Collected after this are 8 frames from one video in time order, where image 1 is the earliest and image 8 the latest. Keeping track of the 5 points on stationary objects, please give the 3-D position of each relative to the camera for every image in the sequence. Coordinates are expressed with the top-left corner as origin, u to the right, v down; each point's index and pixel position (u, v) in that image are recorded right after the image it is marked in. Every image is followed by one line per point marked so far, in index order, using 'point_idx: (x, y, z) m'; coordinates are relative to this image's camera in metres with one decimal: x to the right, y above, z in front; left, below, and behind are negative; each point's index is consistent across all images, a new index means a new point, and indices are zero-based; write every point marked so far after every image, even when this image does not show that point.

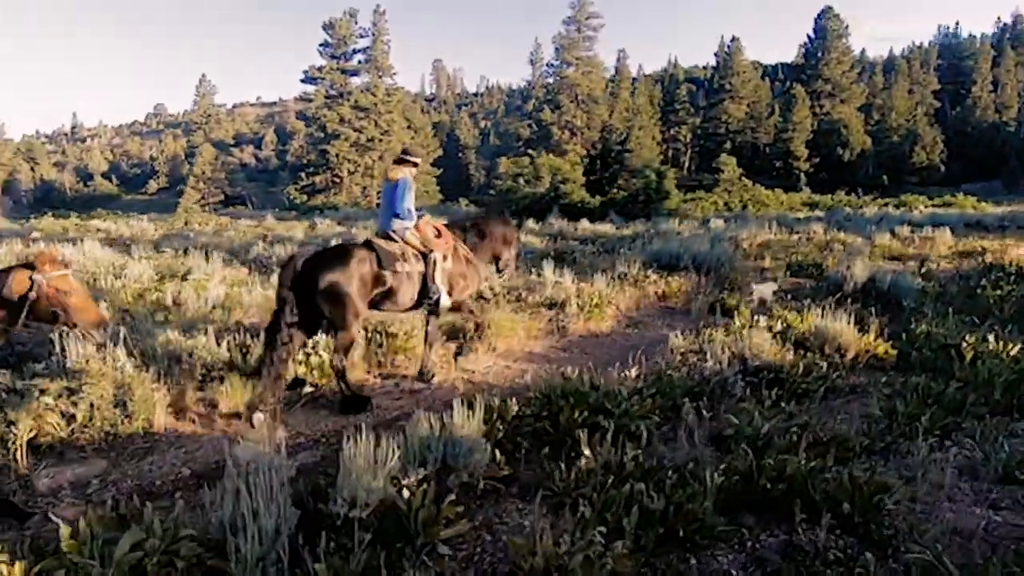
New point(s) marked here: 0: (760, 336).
0: (+3.9, -0.7, +8.6) m
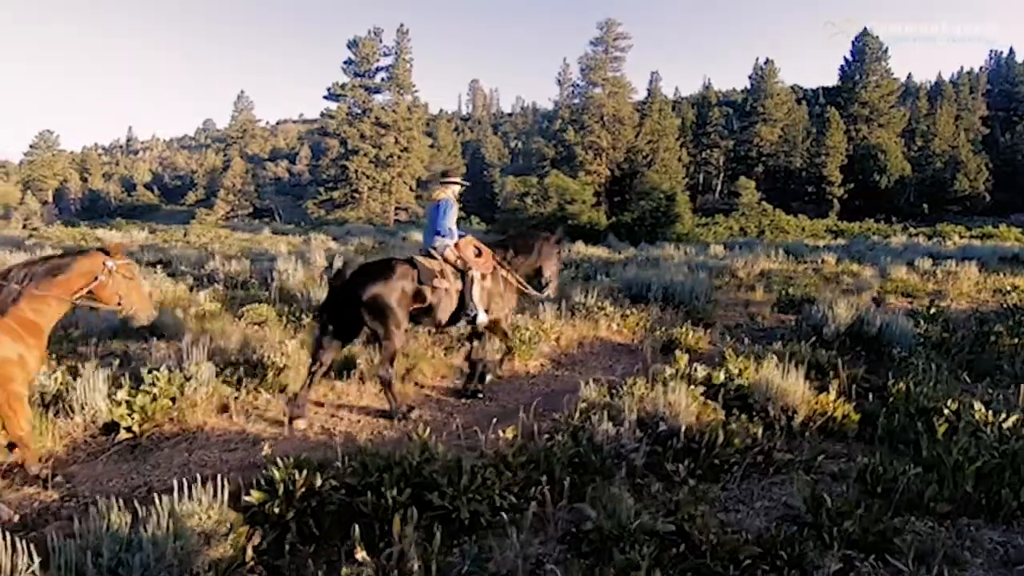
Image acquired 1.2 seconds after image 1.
0: (+2.3, -1.3, +7.1) m
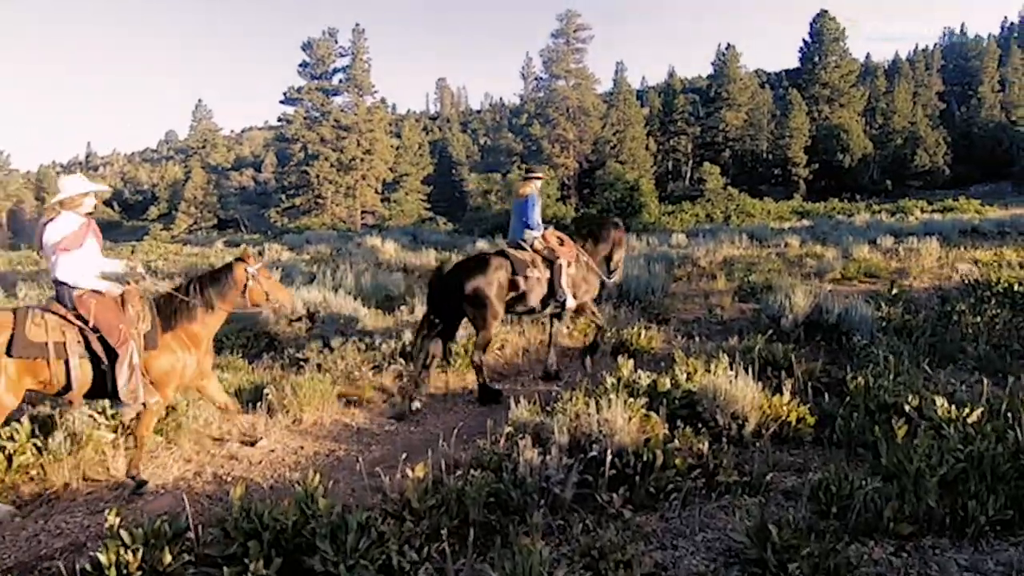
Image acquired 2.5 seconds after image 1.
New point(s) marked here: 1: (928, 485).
0: (+1.4, -1.3, +6.4) m
1: (+3.7, -1.7, +4.8) m
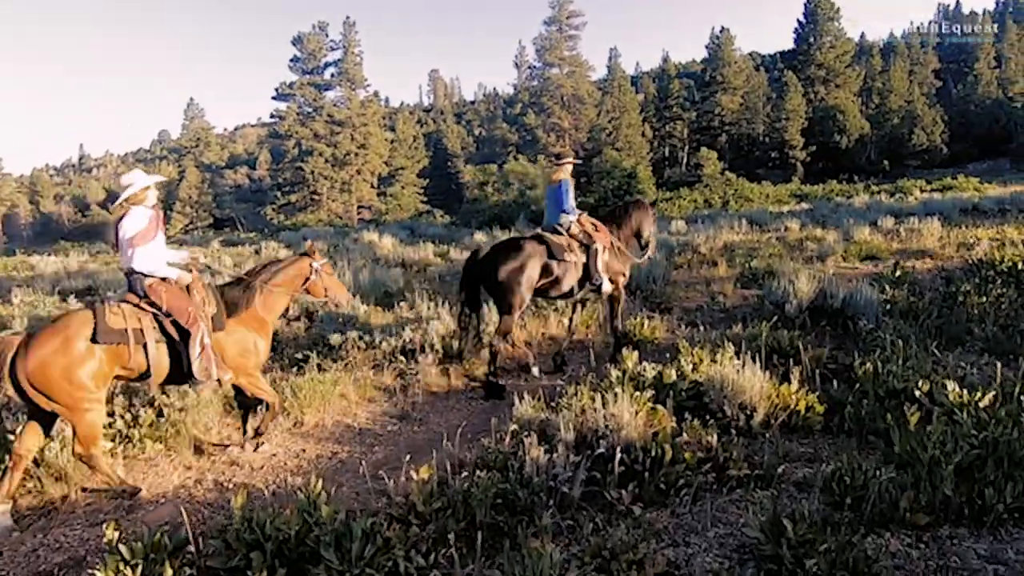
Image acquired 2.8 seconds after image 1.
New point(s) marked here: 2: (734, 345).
0: (+1.4, -1.2, +6.3) m
1: (+3.7, -1.6, +4.7) m
2: (+3.3, -0.9, +8.2) m
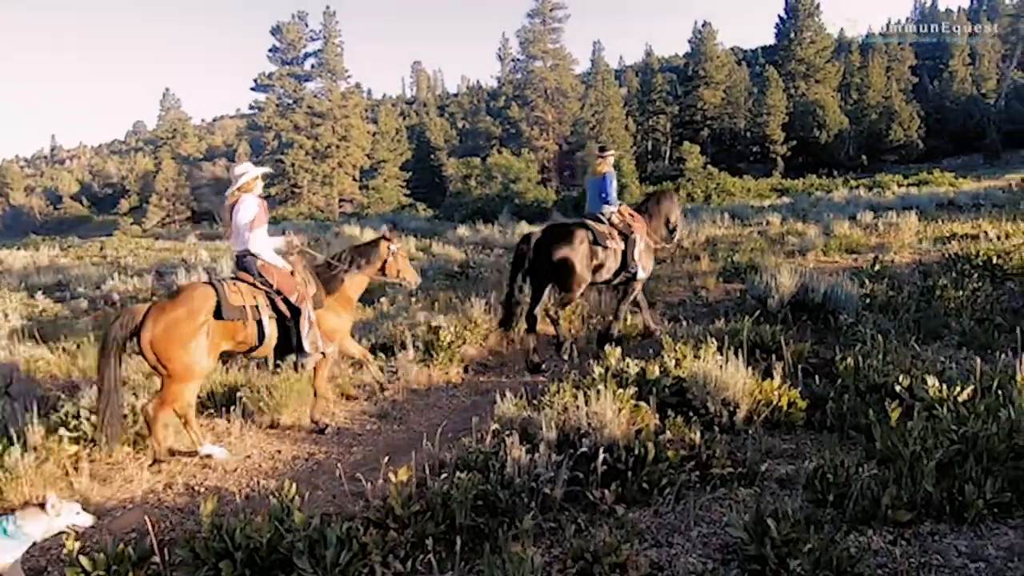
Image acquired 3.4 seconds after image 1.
0: (+1.2, -1.2, +6.3) m
1: (+3.6, -1.6, +4.7) m
2: (+3.0, -0.8, +8.1) m
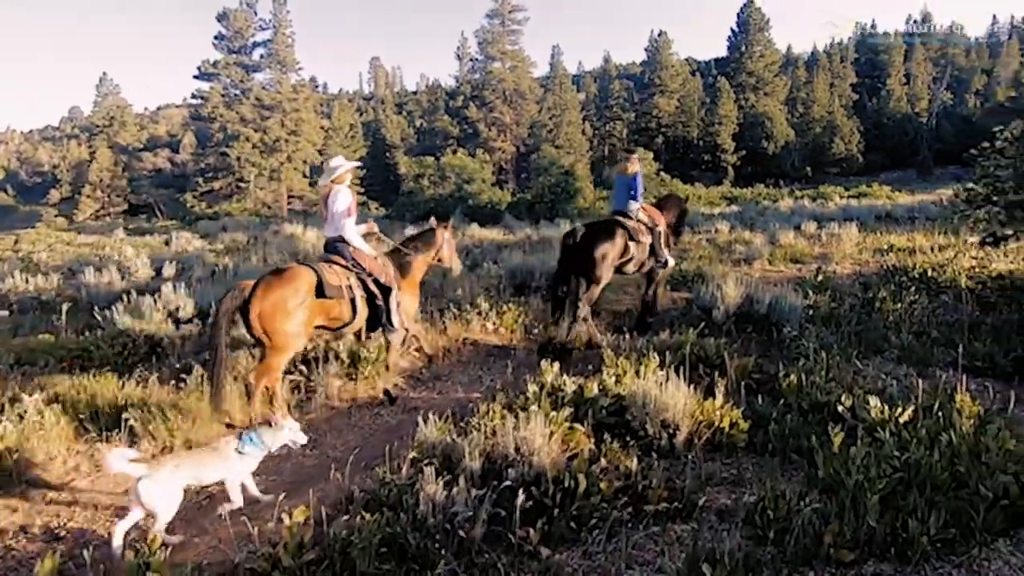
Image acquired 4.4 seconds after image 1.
0: (+0.4, -1.3, +5.8) m
1: (+2.9, -1.7, +4.4) m
2: (+2.1, -0.9, +7.8) m
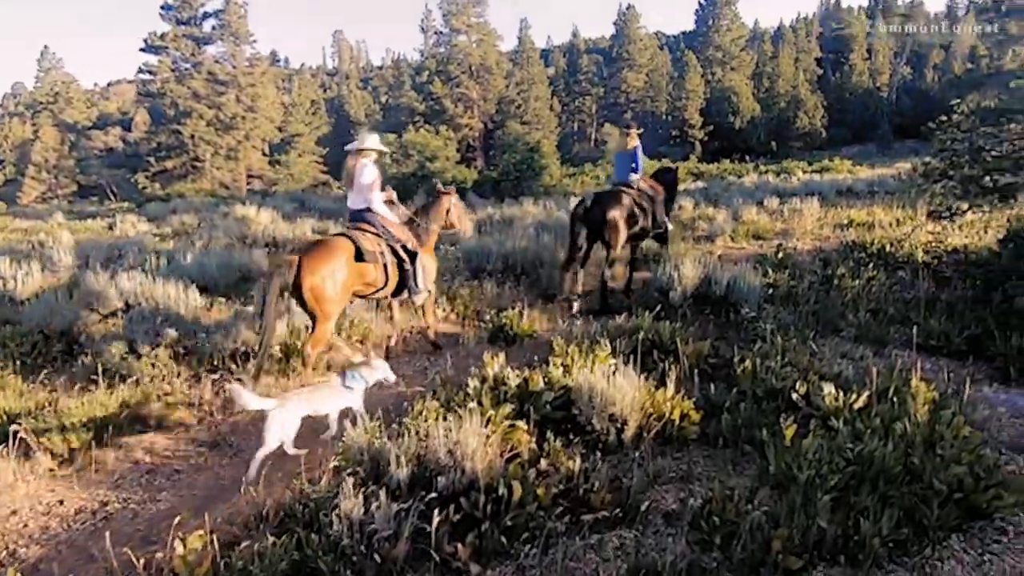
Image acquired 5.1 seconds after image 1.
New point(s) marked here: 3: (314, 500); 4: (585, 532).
0: (-0.2, -1.2, +5.3) m
1: (+2.3, -1.6, +4.1) m
2: (+1.4, -0.7, +7.4) m
3: (-1.6, -1.7, +4.4) m
4: (+0.6, -1.9, +4.4) m
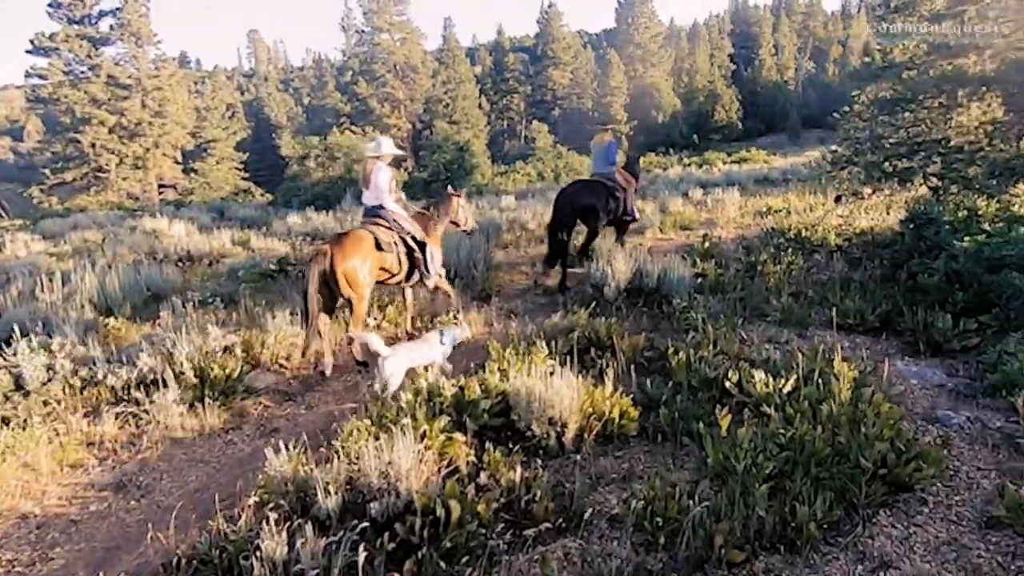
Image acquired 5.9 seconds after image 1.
0: (-0.8, -1.3, +5.1) m
1: (+1.9, -1.6, +4.2) m
2: (+0.5, -0.7, +7.3) m
3: (-2.0, -1.8, +4.0) m
4: (+0.1, -2.0, +4.2) m
